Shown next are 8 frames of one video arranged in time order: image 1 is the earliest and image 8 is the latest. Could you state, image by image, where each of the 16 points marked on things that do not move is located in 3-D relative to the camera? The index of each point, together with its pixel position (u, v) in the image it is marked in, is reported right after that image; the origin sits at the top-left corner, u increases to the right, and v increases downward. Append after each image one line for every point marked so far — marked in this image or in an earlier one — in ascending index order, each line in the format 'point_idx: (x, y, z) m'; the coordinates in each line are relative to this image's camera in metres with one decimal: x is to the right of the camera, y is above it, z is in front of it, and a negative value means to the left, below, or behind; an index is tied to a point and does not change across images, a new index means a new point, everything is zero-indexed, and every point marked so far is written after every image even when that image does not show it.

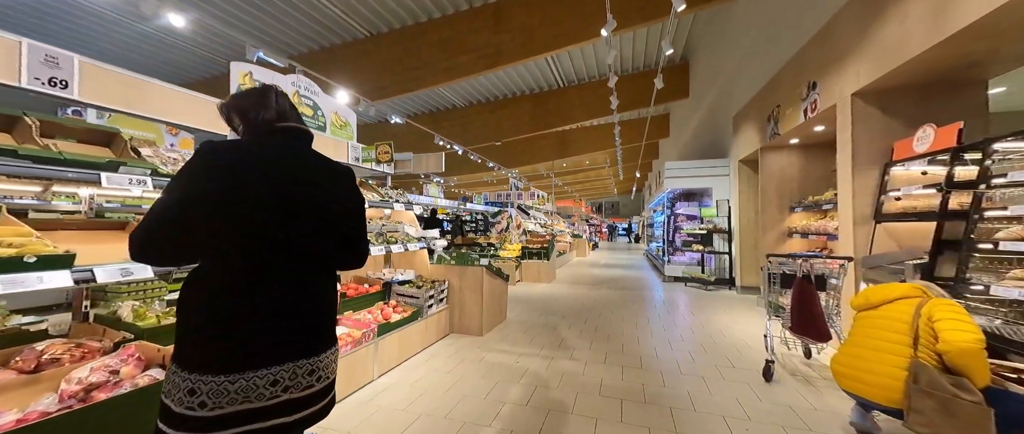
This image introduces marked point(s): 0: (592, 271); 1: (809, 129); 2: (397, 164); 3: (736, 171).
0: (+2.2, -1.5, +8.8) m
1: (+3.6, +1.1, +3.8) m
2: (-1.3, +0.6, +3.6) m
3: (+4.1, +0.8, +5.7) m
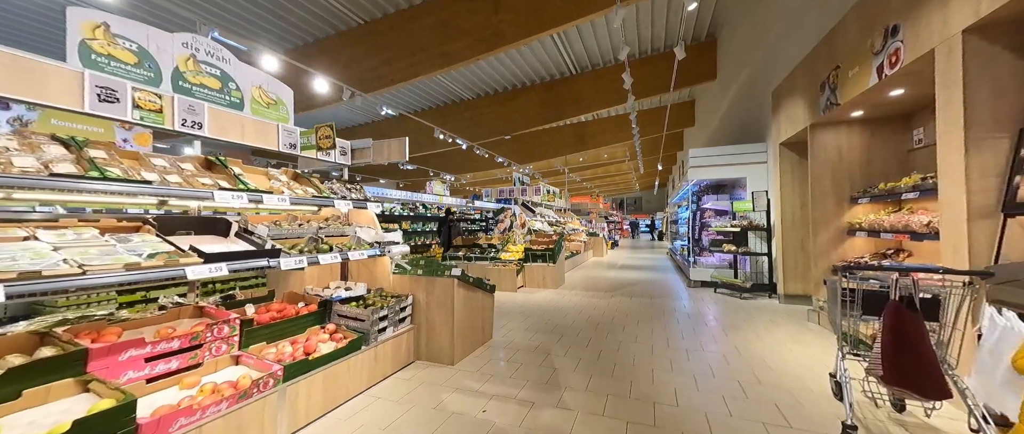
0: (+2.4, -1.5, +8.0) m
1: (+3.4, +1.1, +2.9) m
2: (-1.5, +0.6, +3.0) m
3: (+4.0, +0.9, +4.7) m
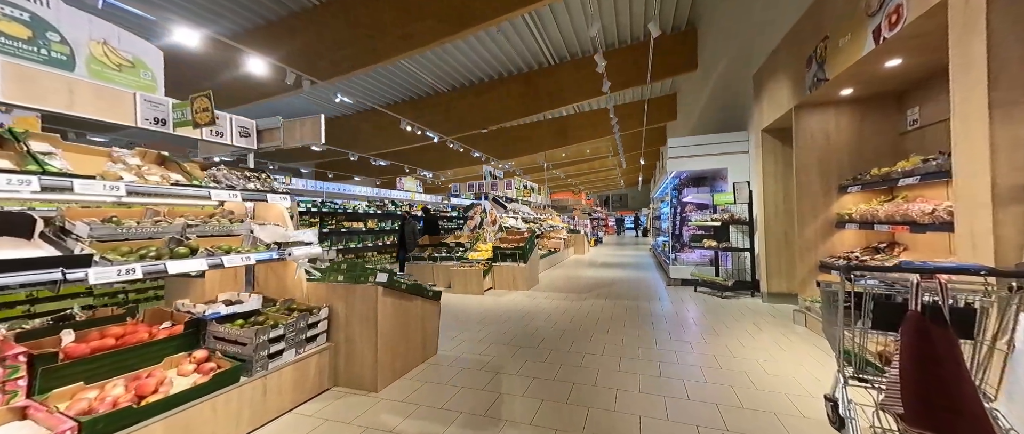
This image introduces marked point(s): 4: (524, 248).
0: (+1.8, -1.4, +7.6) m
1: (+2.9, +1.2, +2.5) m
2: (-2.0, +0.7, +2.5) m
3: (+3.5, +1.0, +4.4) m
4: (+0.2, -0.6, +5.4) m
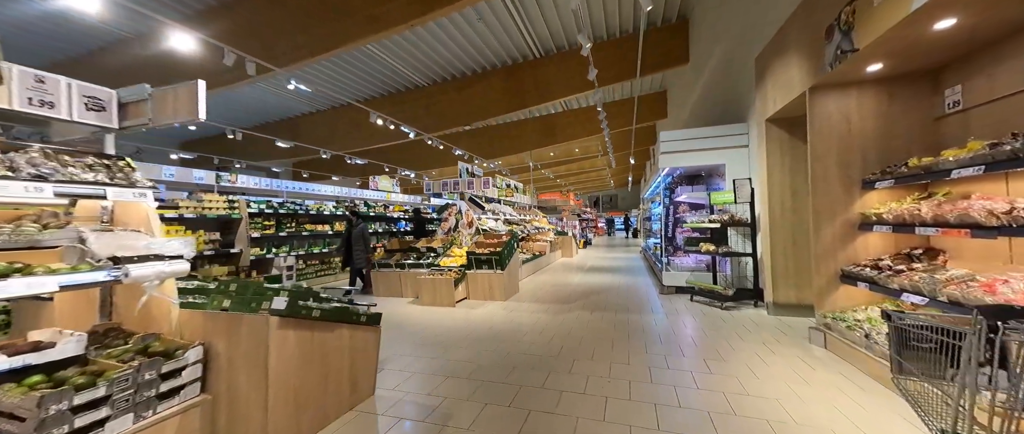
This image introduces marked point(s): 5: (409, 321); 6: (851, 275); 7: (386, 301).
0: (+1.4, -1.4, +7.1) m
1: (+2.6, +1.2, +2.0) m
2: (-2.3, +0.6, +1.9) m
3: (+3.2, +1.0, +3.9) m
4: (-0.2, -0.6, +4.8) m
5: (-1.3, -1.3, +4.0) m
6: (+2.9, -0.5, +2.6) m
7: (-2.0, -1.3, +5.0) m
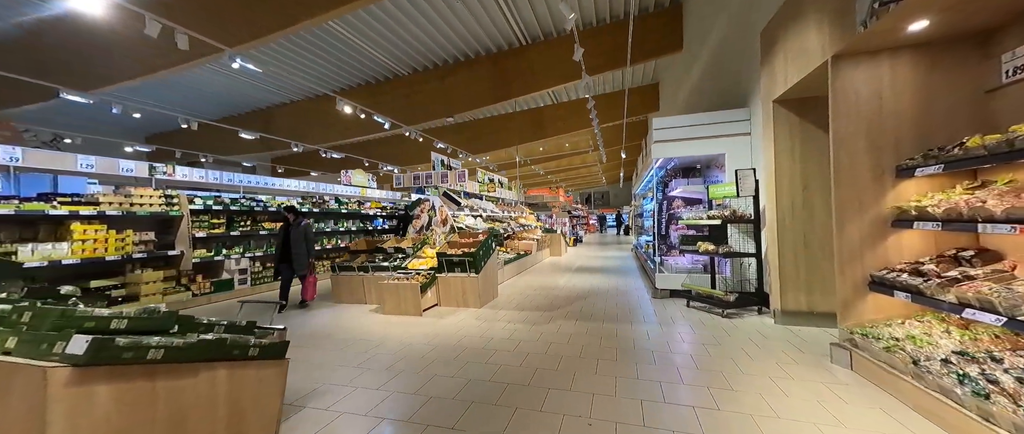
0: (+1.0, -1.3, +6.6) m
1: (+2.4, +1.3, +1.5) m
2: (-2.6, +0.7, +1.3) m
3: (+2.8, +1.1, +3.4) m
4: (-0.5, -0.5, +4.2) m
5: (-1.6, -1.3, +3.4) m
6: (+2.6, -0.5, +2.2) m
7: (-2.3, -1.3, +4.4) m
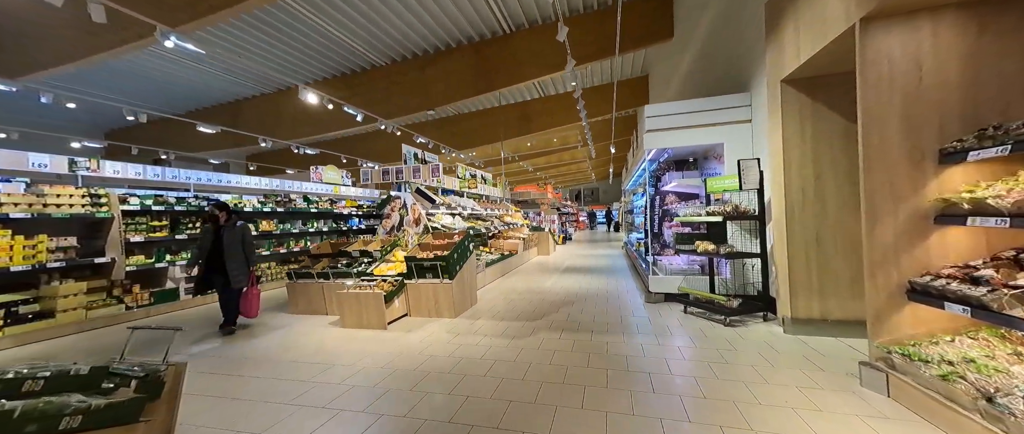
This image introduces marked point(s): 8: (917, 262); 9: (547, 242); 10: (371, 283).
0: (+0.7, -1.3, +6.2) m
1: (+2.2, +1.3, +1.1) m
2: (-2.7, +0.6, +0.7) m
3: (+2.6, +1.1, +3.0) m
4: (-0.8, -0.5, +3.8) m
5: (-1.9, -1.3, +2.9) m
6: (+2.4, -0.4, +1.8) m
7: (-2.6, -1.3, +3.9) m
8: (+2.5, -0.3, +1.9) m
9: (+1.2, -0.8, +10.4) m
10: (-1.7, -0.8, +3.8) m
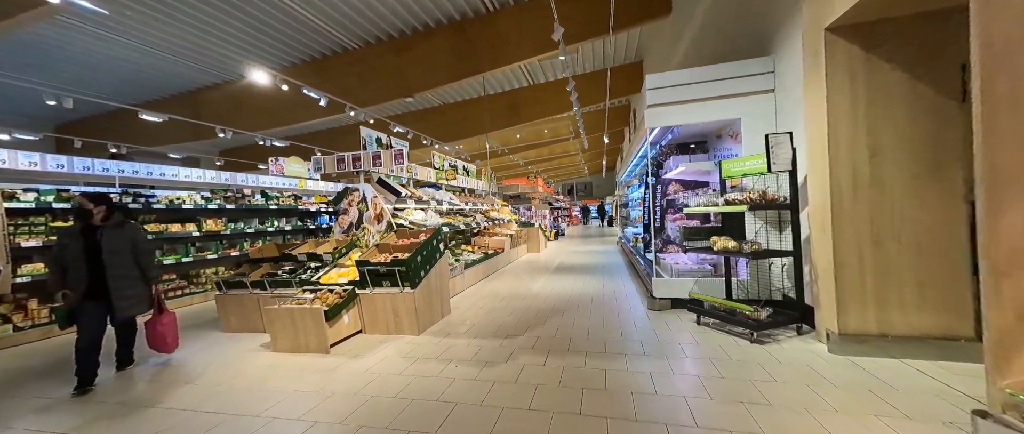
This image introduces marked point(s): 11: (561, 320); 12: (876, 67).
0: (+0.4, -1.2, +5.5) m
1: (+2.0, +1.3, +0.5) m
2: (-2.9, +0.6, 0.0) m
3: (+2.3, +1.2, +2.4) m
4: (-1.0, -0.5, +3.0) m
5: (-2.1, -1.3, +2.2) m
6: (+2.2, -0.3, +1.1) m
7: (-2.8, -1.3, +3.2) m
8: (+2.3, -0.2, +1.3) m
9: (+0.8, -0.7, +9.8) m
10: (-1.9, -0.8, +3.0) m
11: (+0.6, -1.2, +3.6) m
12: (+2.6, +1.1, +2.2) m
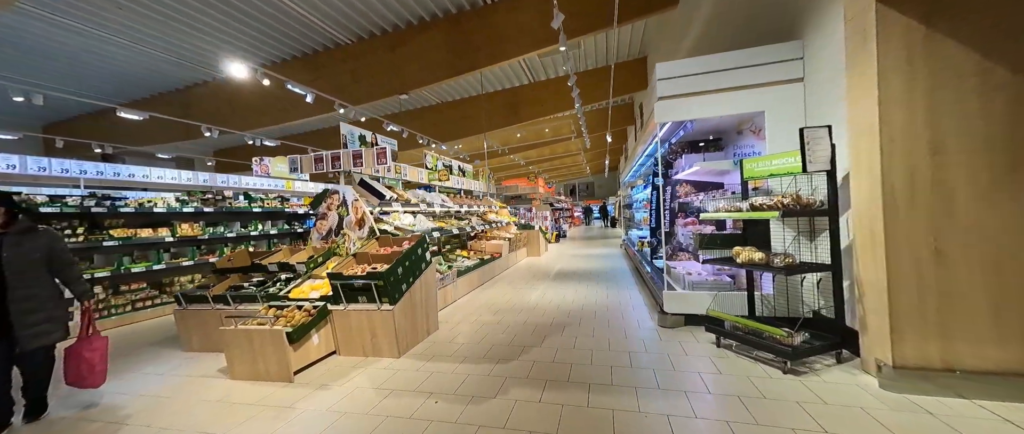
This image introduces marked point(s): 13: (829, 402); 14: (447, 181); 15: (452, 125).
0: (+0.3, -1.2, +5.1) m
1: (+1.9, +1.3, +0.1) m
2: (-3.0, +0.6, -0.4) m
3: (+2.3, +1.1, +2.0) m
4: (-1.1, -0.5, +2.7) m
5: (-2.1, -1.3, +1.9) m
6: (+2.1, -0.4, +0.7) m
7: (-2.9, -1.3, +2.8) m
8: (+2.2, -0.3, +0.9) m
9: (+0.8, -0.7, +9.4) m
10: (-2.0, -0.8, +2.7) m
11: (+0.5, -1.2, +3.2) m
12: (+2.6, +1.0, +1.8) m
13: (+1.9, -1.1, +1.9) m
14: (-1.3, +0.7, +6.1) m
15: (-2.2, +3.4, +11.1) m
